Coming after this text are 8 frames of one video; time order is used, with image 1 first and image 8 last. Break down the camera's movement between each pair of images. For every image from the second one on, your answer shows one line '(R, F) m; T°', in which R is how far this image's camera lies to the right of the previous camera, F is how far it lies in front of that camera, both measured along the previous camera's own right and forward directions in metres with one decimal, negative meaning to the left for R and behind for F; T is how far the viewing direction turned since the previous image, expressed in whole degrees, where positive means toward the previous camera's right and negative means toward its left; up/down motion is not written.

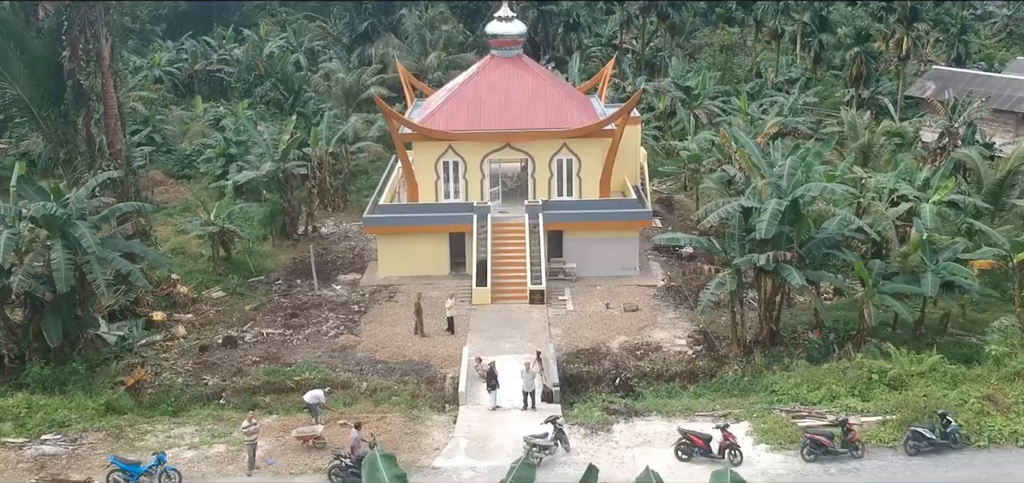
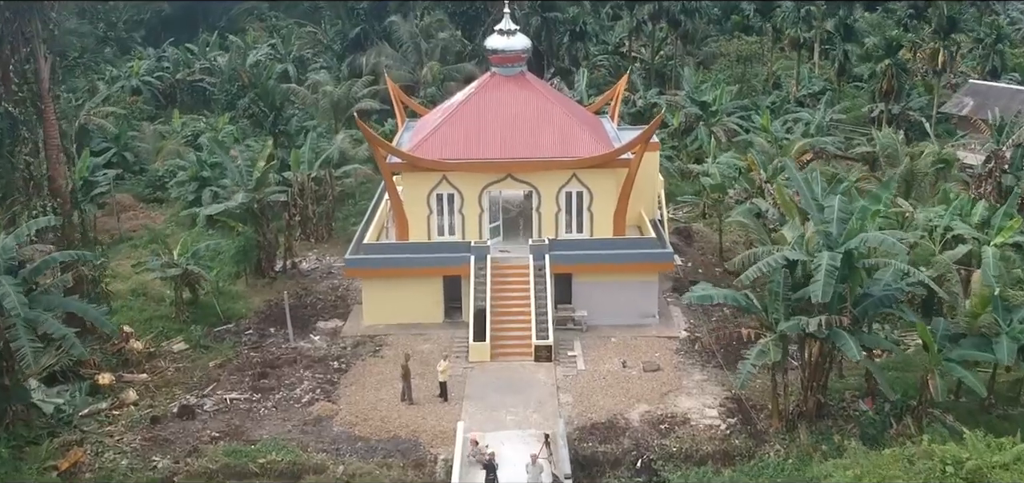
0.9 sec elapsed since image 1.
(0.0, +2.3) m; 0°
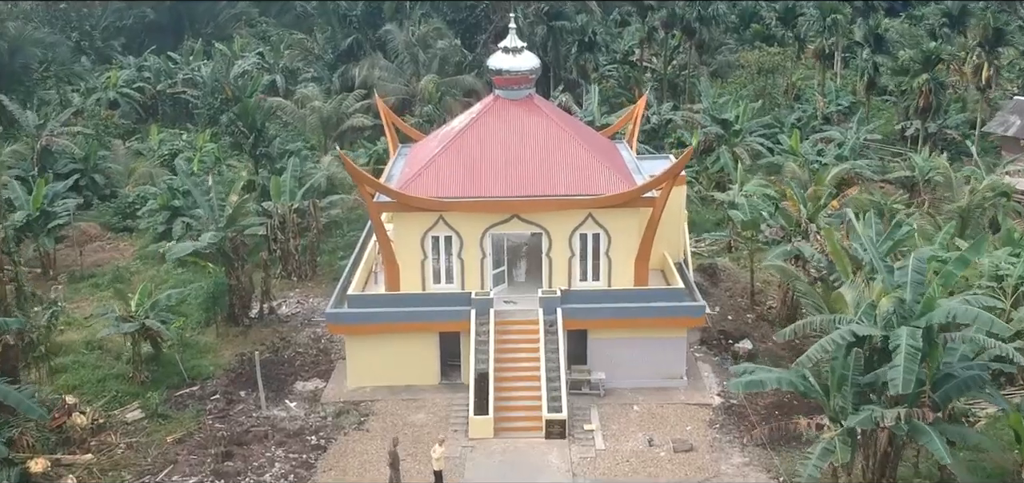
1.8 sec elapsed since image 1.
(-0.1, +2.2) m; 0°
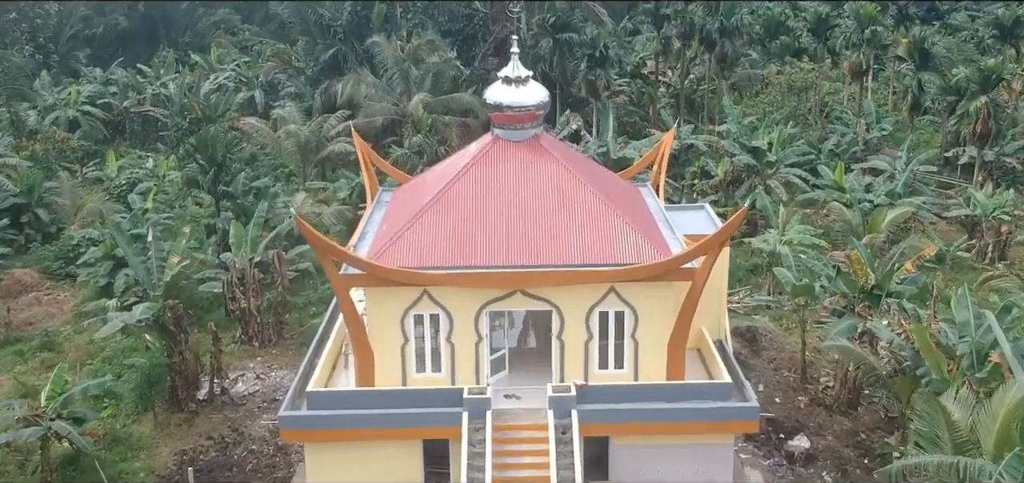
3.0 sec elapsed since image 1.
(0.0, +3.1) m; 0°
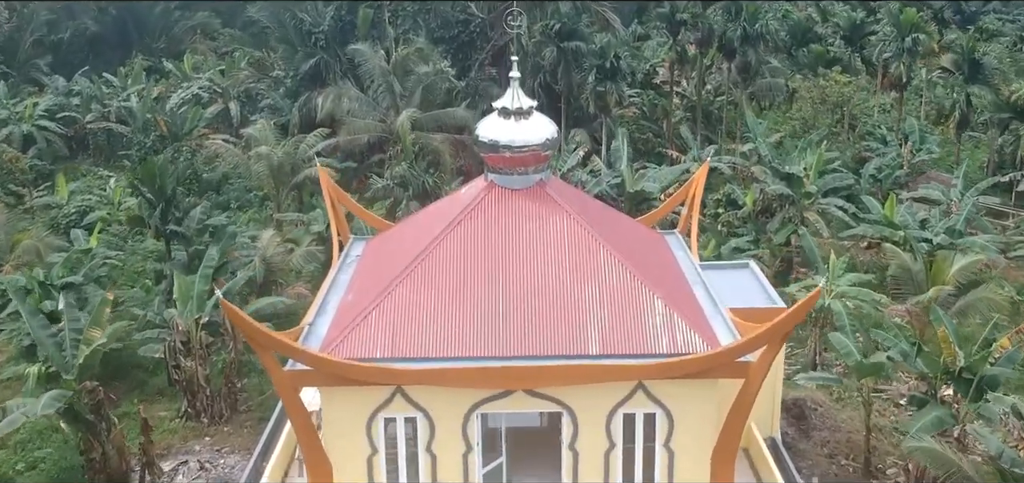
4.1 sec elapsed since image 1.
(0.0, +2.8) m; 0°
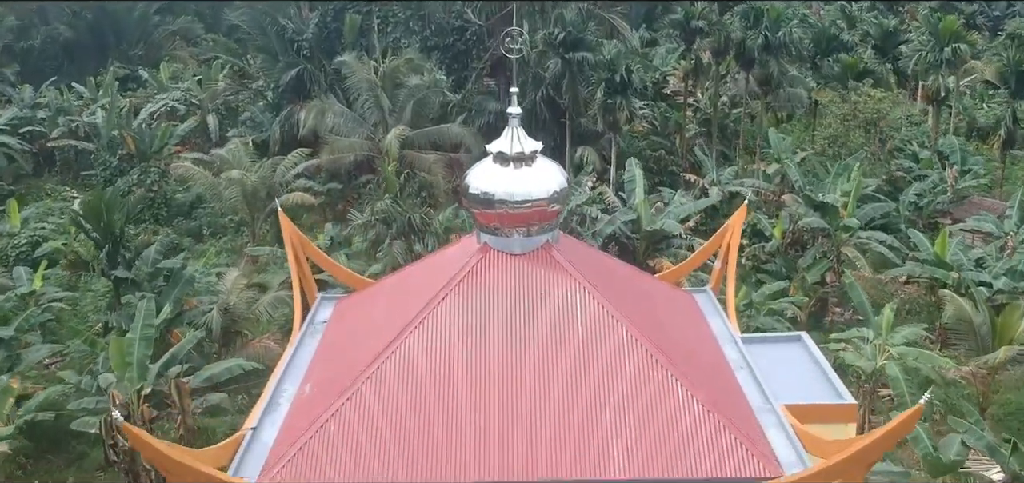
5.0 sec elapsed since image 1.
(0.0, +2.1) m; 0°
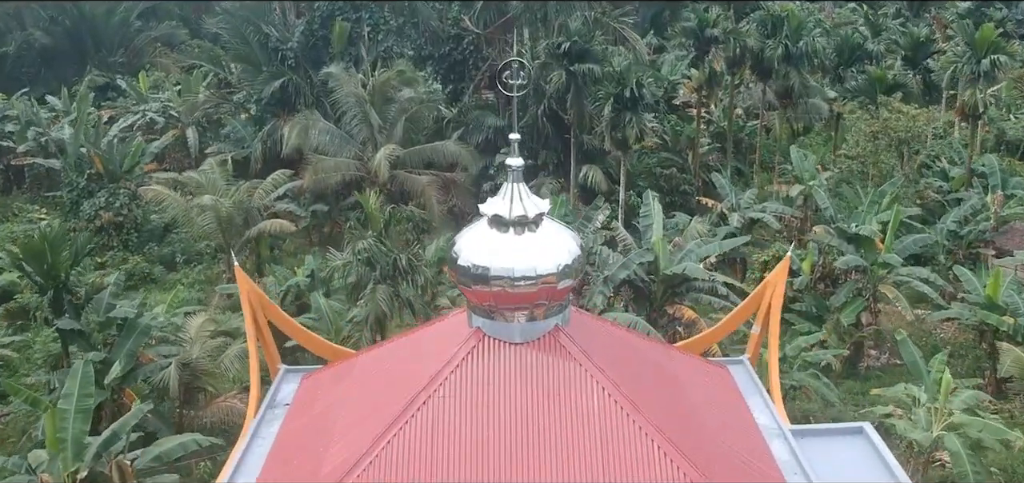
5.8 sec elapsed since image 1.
(0.0, +1.7) m; 0°
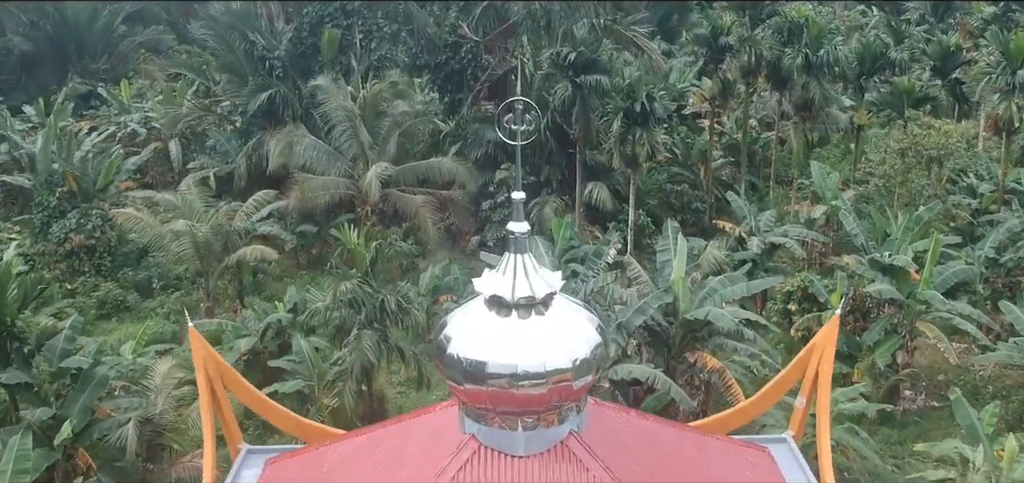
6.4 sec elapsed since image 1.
(0.0, +1.4) m; 0°
